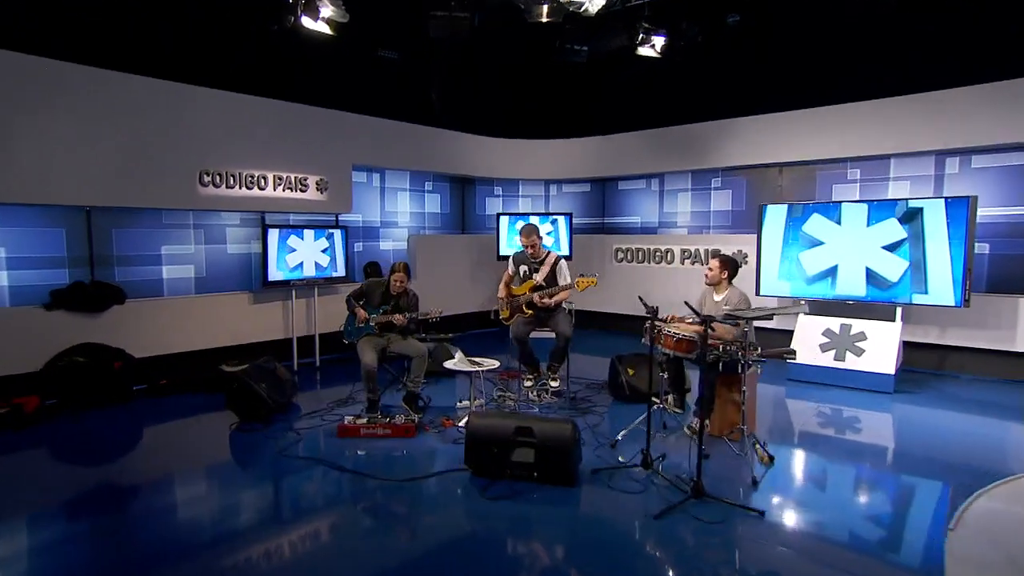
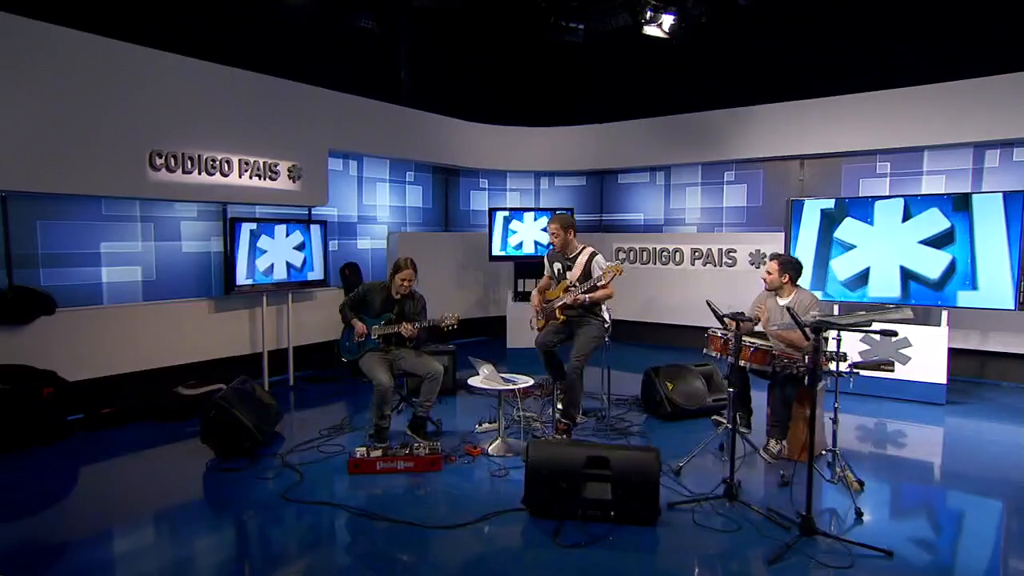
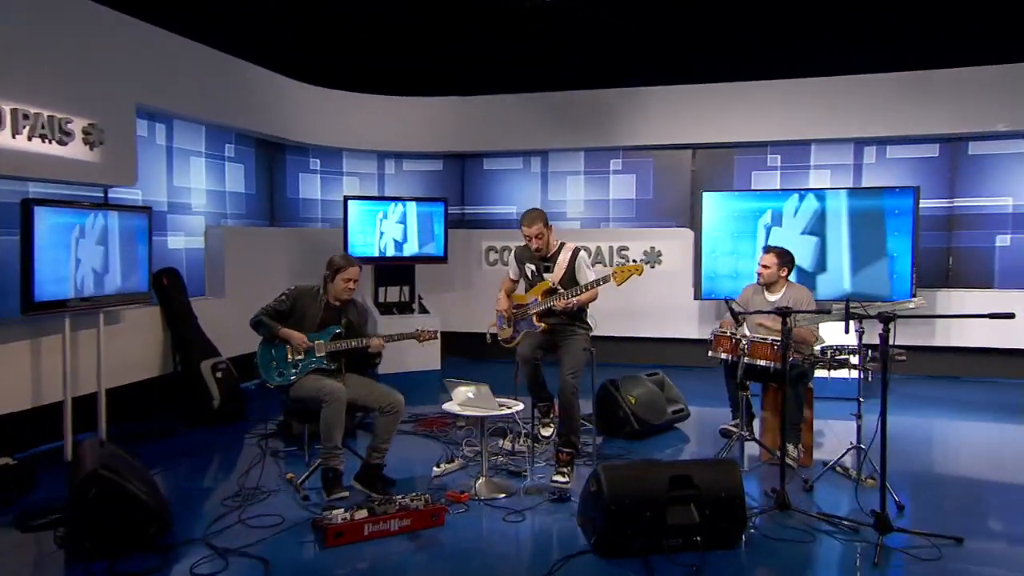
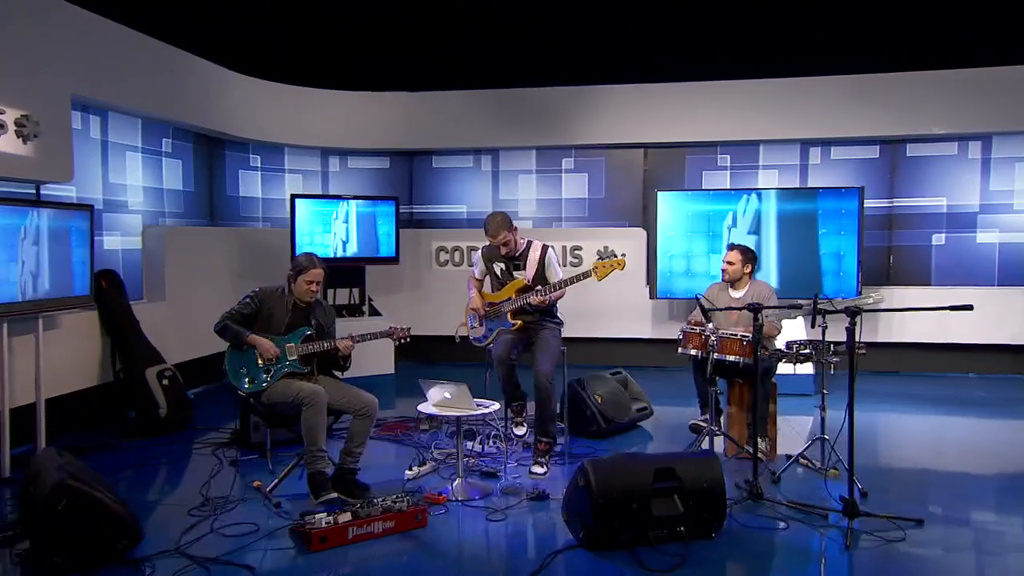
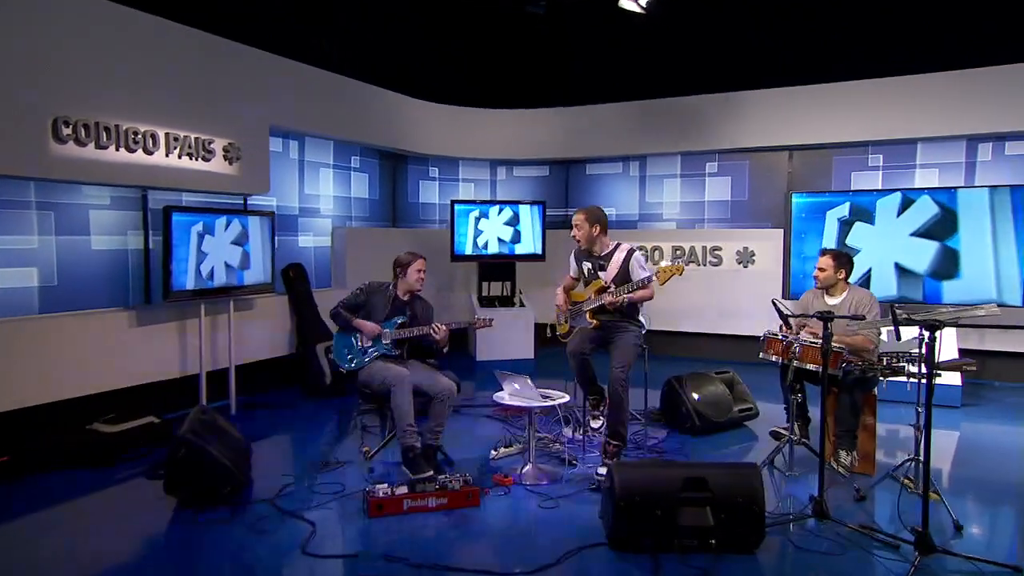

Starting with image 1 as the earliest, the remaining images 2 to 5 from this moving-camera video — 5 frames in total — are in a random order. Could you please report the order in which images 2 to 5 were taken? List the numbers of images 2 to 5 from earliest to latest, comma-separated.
2, 5, 3, 4
